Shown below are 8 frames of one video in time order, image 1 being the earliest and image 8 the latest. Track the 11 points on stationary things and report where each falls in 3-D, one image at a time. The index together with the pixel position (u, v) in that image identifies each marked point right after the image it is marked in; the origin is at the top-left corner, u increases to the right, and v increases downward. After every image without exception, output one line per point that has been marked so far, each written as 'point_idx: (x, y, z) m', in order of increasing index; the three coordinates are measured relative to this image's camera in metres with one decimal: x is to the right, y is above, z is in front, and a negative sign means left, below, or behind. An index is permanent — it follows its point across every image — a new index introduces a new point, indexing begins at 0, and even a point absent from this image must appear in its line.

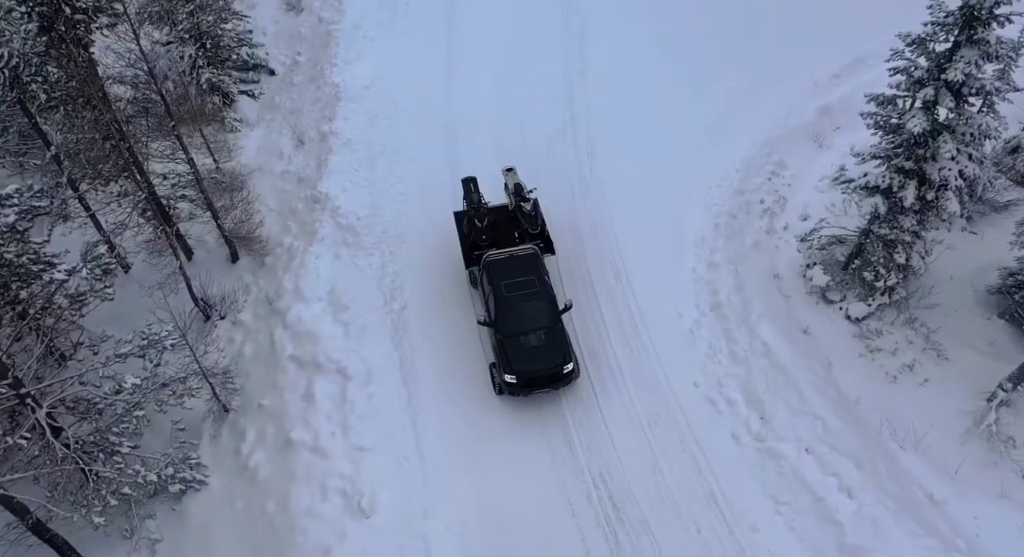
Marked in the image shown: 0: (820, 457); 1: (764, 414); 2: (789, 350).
0: (+6.1, -3.5, +14.2) m
1: (+5.2, -2.8, +15.1) m
2: (+6.1, -1.6, +16.1) m
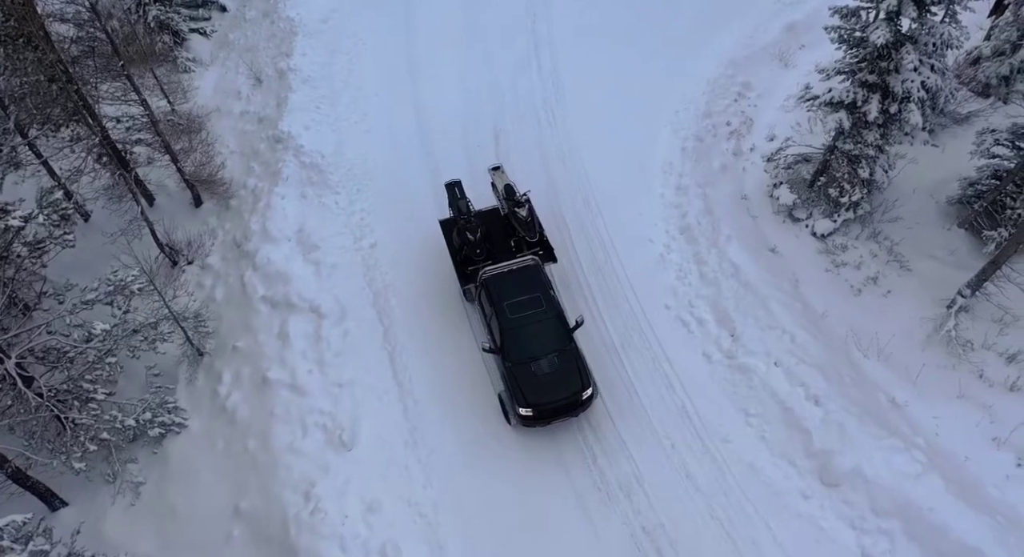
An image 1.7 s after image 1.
0: (+5.6, -1.8, +14.6) m
1: (+4.7, -1.1, +15.4) m
2: (+5.5, +0.2, +16.4) m
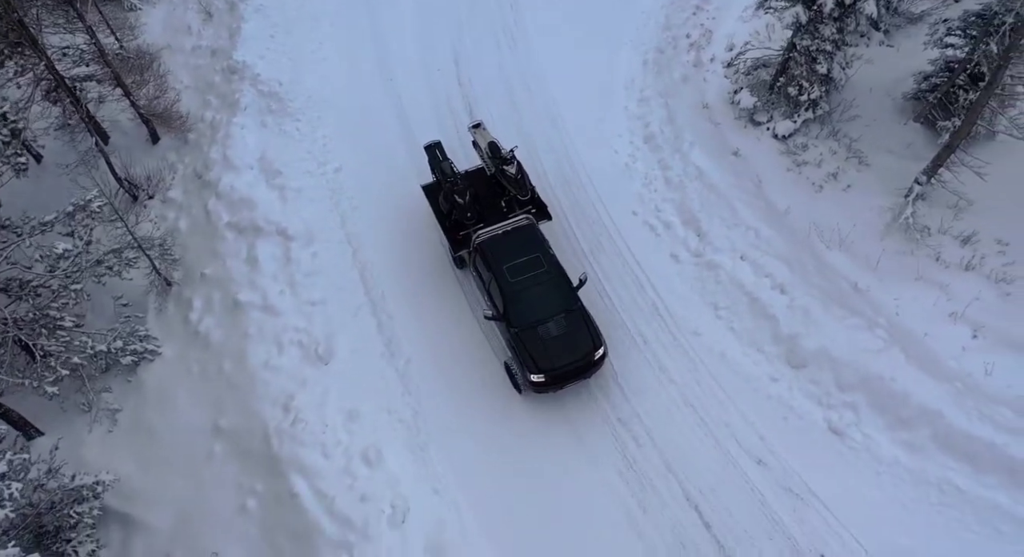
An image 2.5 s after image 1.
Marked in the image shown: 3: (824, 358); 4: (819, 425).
0: (+5.0, +0.4, +14.9) m
1: (+4.1, +1.0, +15.6) m
2: (+4.8, +2.4, +16.6) m
3: (+5.8, -1.5, +13.5) m
4: (+5.5, -2.6, +13.0) m
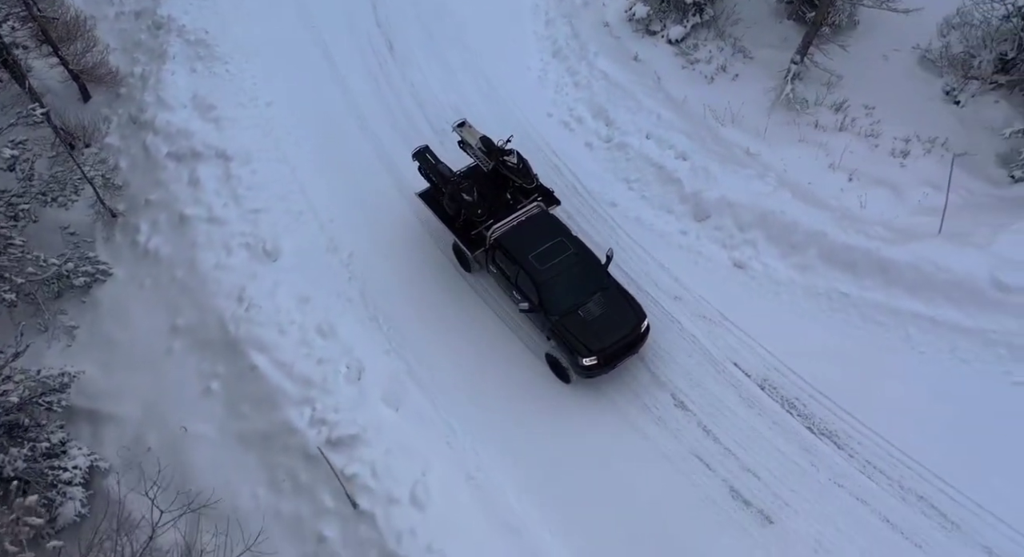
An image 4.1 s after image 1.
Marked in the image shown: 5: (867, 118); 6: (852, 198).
0: (+3.4, +3.2, +16.6) m
1: (+2.3, +3.7, +17.3) m
2: (+2.8, +5.2, +18.3) m
3: (+4.4, +1.5, +15.2) m
4: (+4.3, +0.3, +14.7) m
5: (+8.2, +3.8, +16.8) m
6: (+7.0, +1.7, +15.0) m
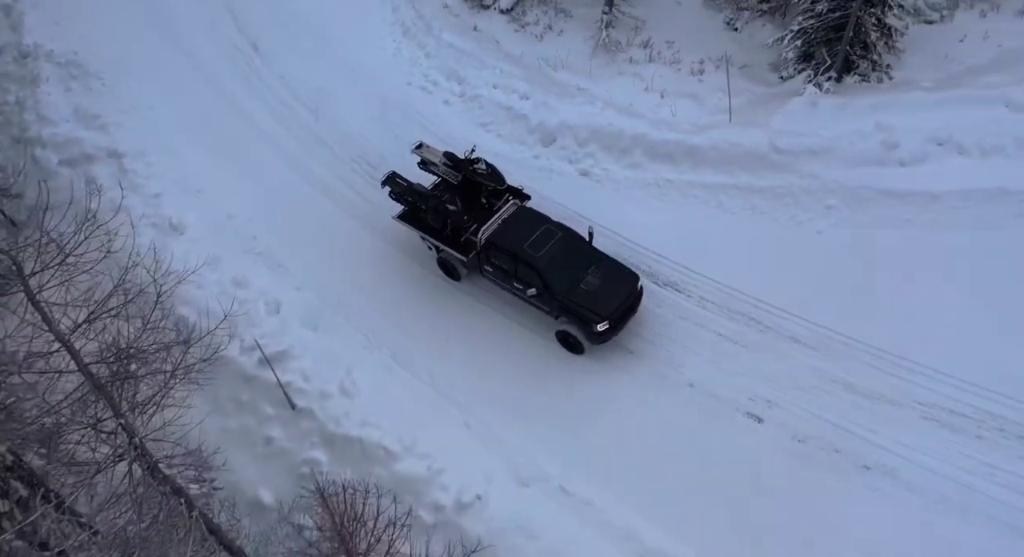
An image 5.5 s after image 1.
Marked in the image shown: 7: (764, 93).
0: (-0.2, +5.1, +19.6) m
1: (-1.4, +5.5, +20.1) m
2: (-1.3, +6.9, +21.2) m
3: (+1.4, +3.7, +18.3) m
4: (+1.5, +2.5, +17.7) m
5: (+4.4, +6.5, +20.5) m
6: (+3.9, +4.3, +18.4) m
7: (+6.4, +4.7, +18.6) m
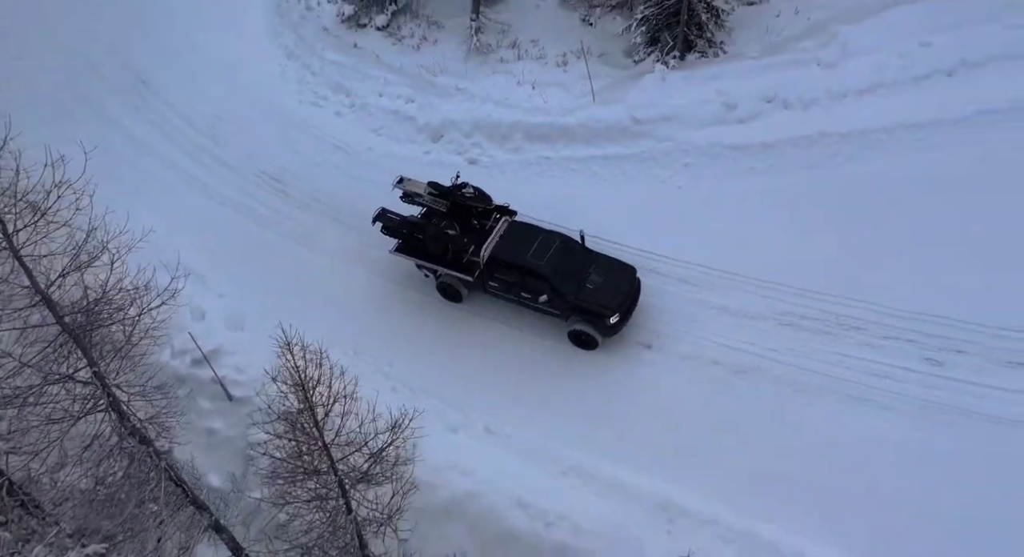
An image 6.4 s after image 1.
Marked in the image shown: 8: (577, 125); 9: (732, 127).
0: (-3.5, +5.3, +21.2) m
1: (-4.8, +5.5, +21.6) m
2: (-5.1, +6.9, +22.8) m
3: (-1.7, +4.2, +20.1) m
4: (-1.3, +3.1, +19.5) m
5: (+0.7, +7.2, +22.7) m
6: (+0.7, +5.1, +20.5) m
7: (+3.1, +5.8, +21.1) m
8: (+1.7, +4.1, +19.4) m
9: (+5.7, +4.0, +19.0) m
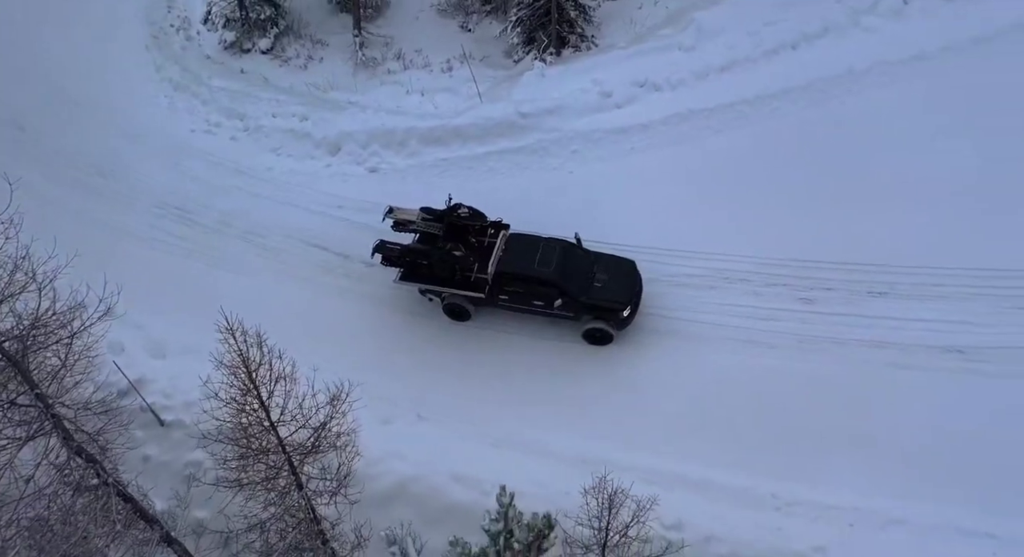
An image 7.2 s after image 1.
0: (-6.8, +4.9, +21.7) m
1: (-8.1, +4.9, +21.9) m
2: (-8.7, +6.2, +23.1) m
3: (-4.7, +4.0, +20.8) m
4: (-4.1, +2.9, +20.2) m
5: (-3.0, +7.2, +23.7) m
6: (-2.5, +5.2, +21.5) m
7: (-0.3, +6.2, +22.4) m
8: (-1.2, +4.3, +20.6) m
9: (+2.8, +4.7, +20.5) m
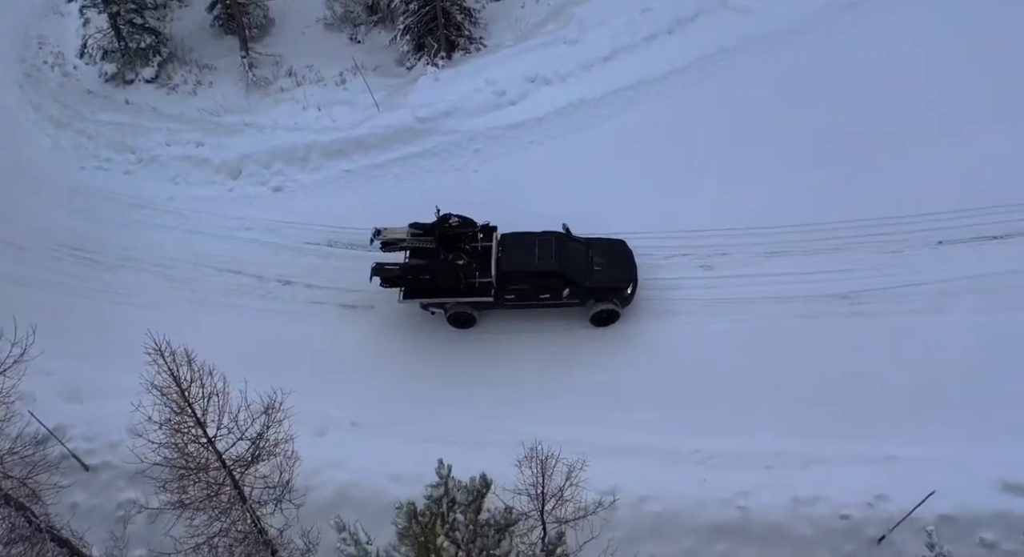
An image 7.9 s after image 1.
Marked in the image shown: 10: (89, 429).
0: (-9.8, +4.0, +21.3) m
1: (-11.1, +3.8, +21.4) m
2: (-12.0, +5.0, +22.5) m
3: (-7.5, +3.3, +20.7) m
4: (-6.8, +2.4, +20.2) m
5: (-6.6, +6.7, +23.8) m
6: (-5.6, +4.8, +21.6) m
7: (-3.6, +6.0, +22.7) m
8: (-4.1, +4.1, +20.8) m
9: (-0.2, +4.9, +21.2) m
10: (-8.8, -3.2, +15.3) m
